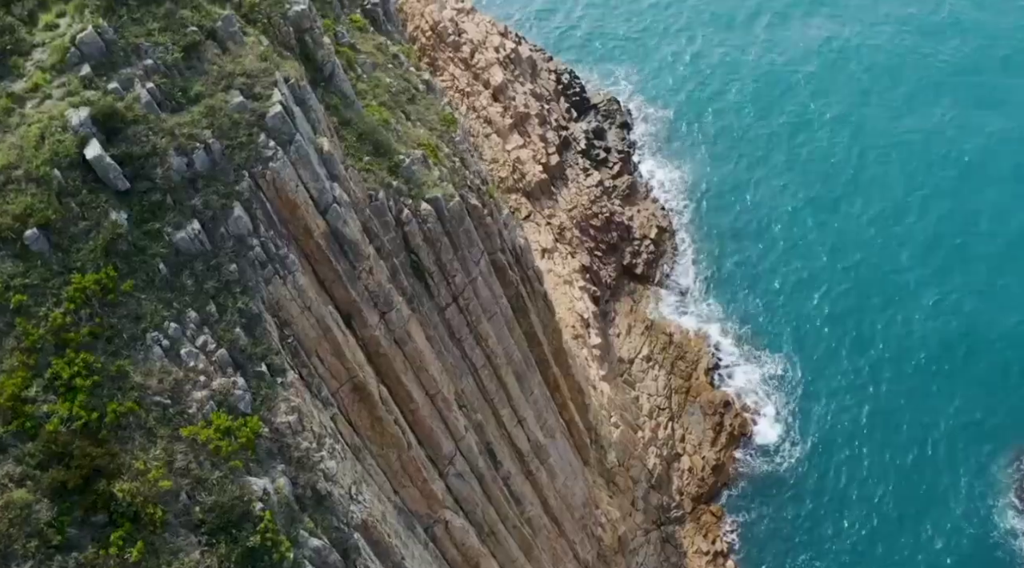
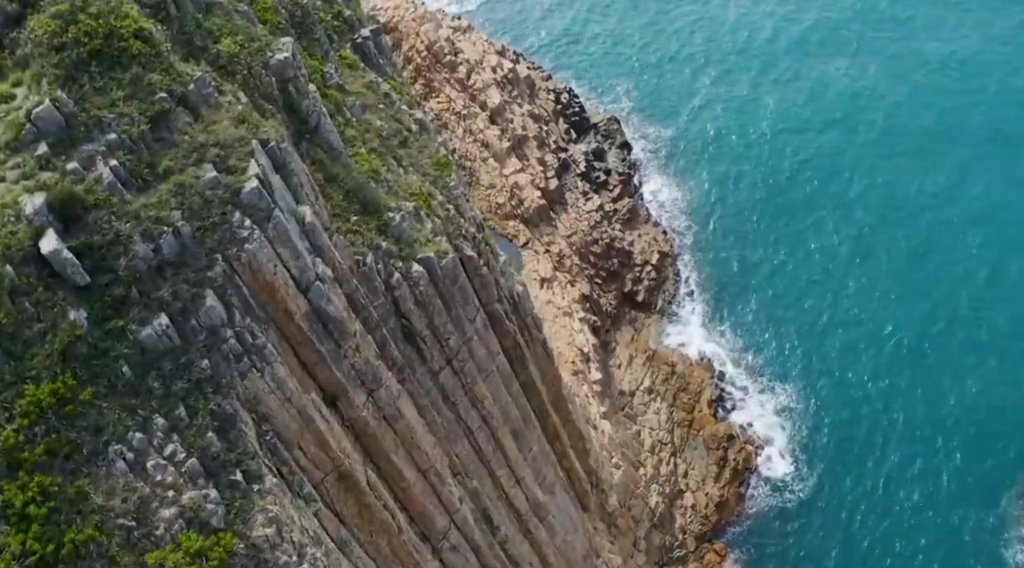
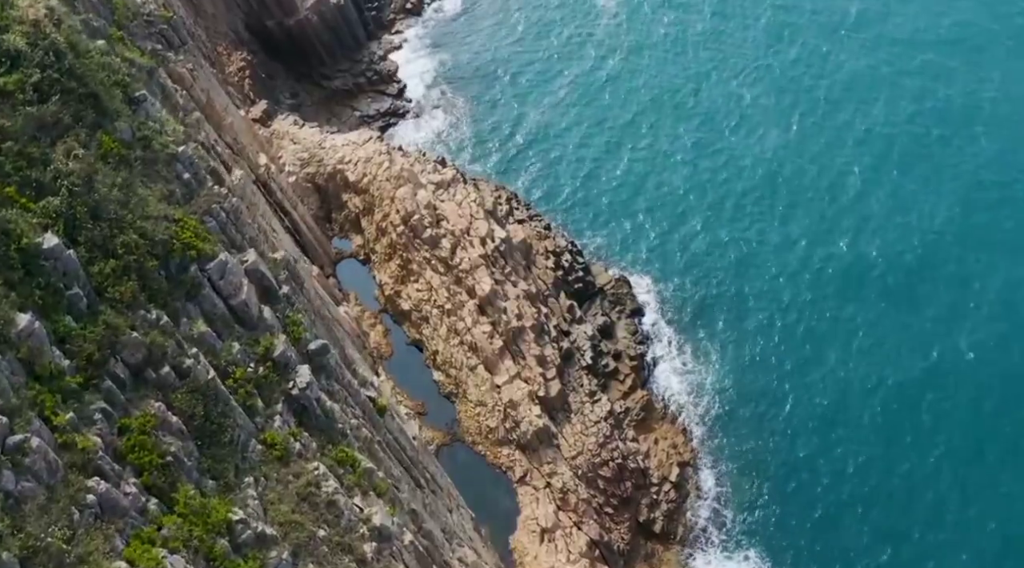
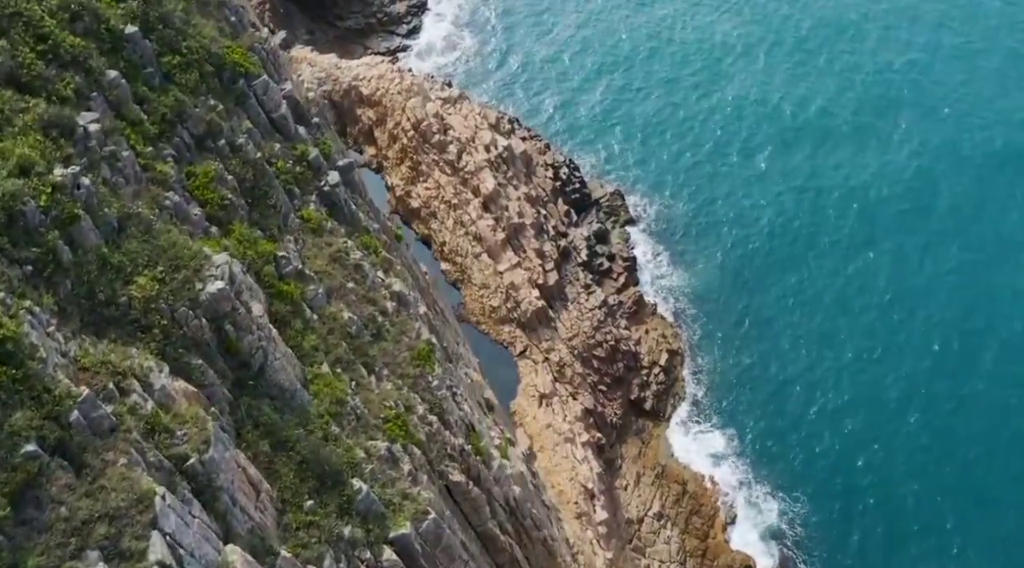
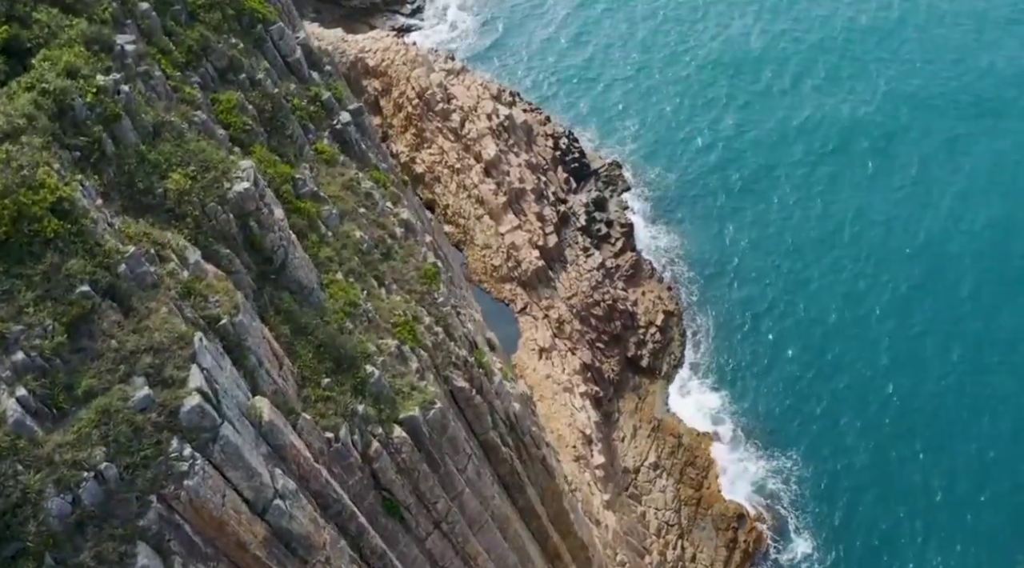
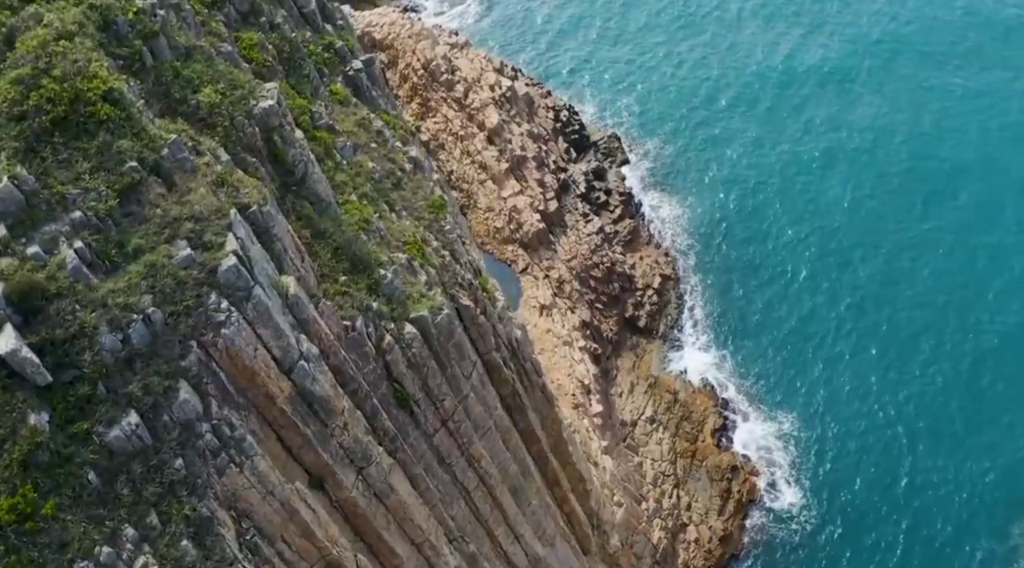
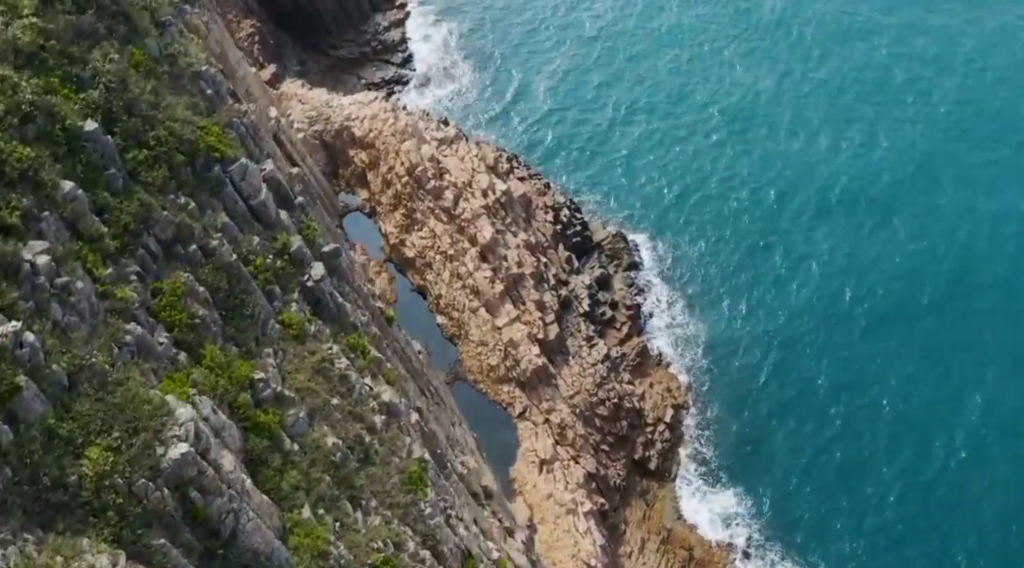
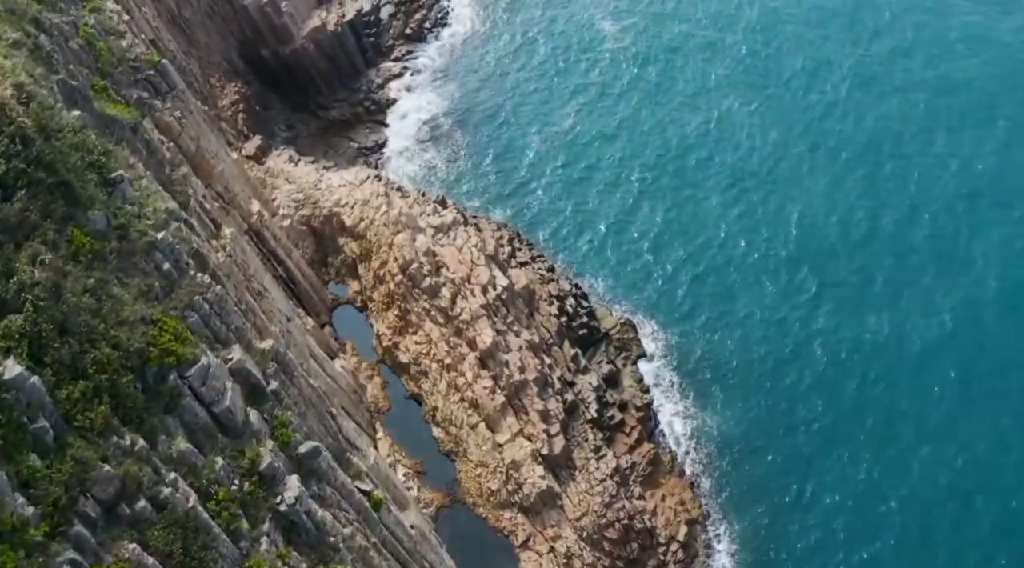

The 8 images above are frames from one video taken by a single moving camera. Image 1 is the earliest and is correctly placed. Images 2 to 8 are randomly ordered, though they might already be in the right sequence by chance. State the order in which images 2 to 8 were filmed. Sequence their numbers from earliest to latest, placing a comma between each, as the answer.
2, 6, 5, 4, 7, 3, 8
